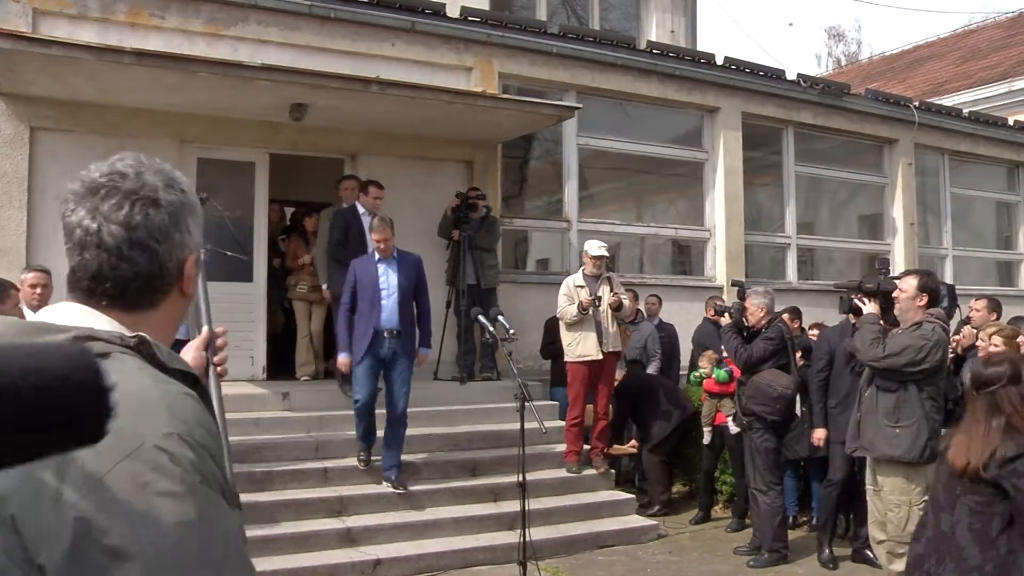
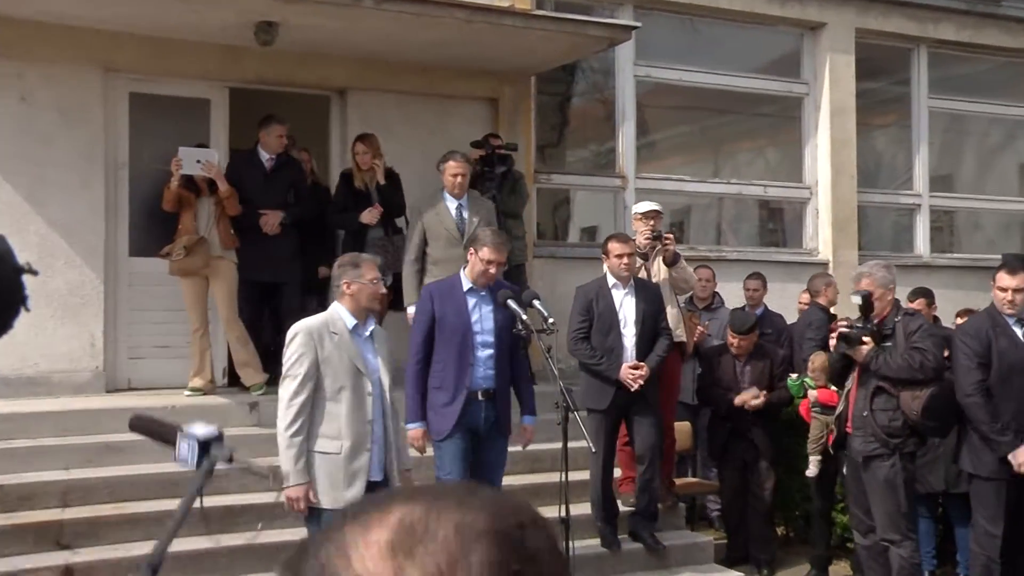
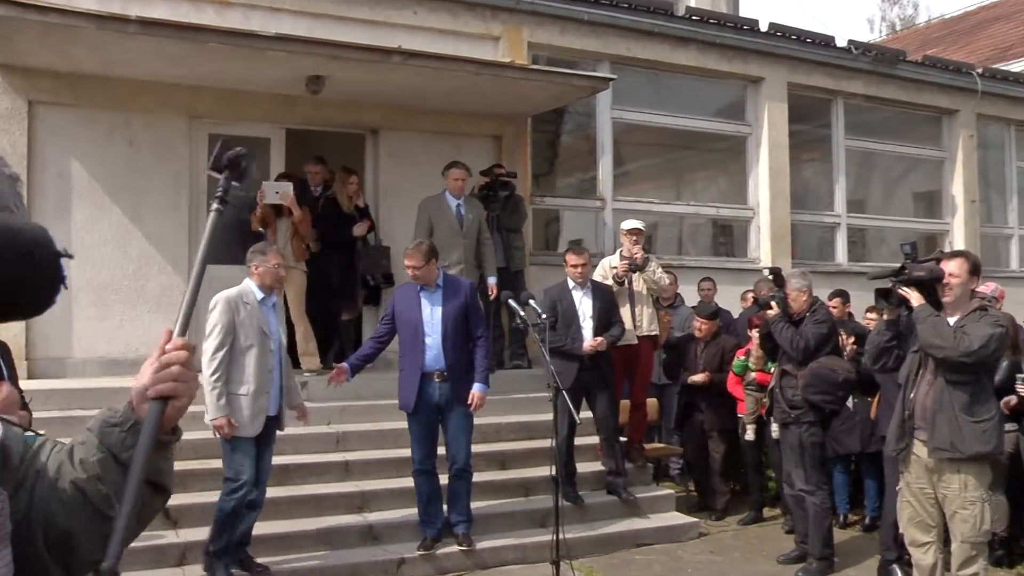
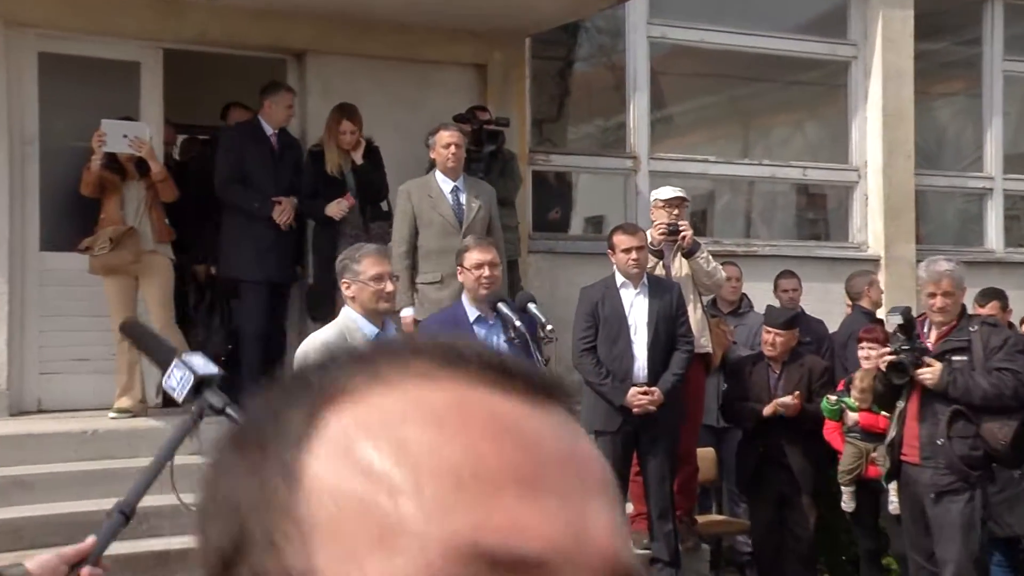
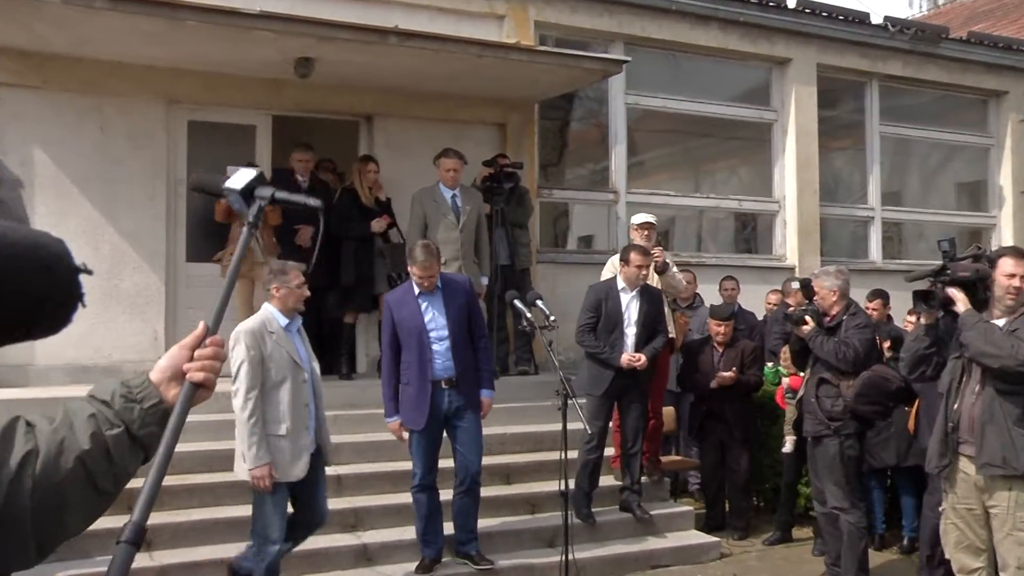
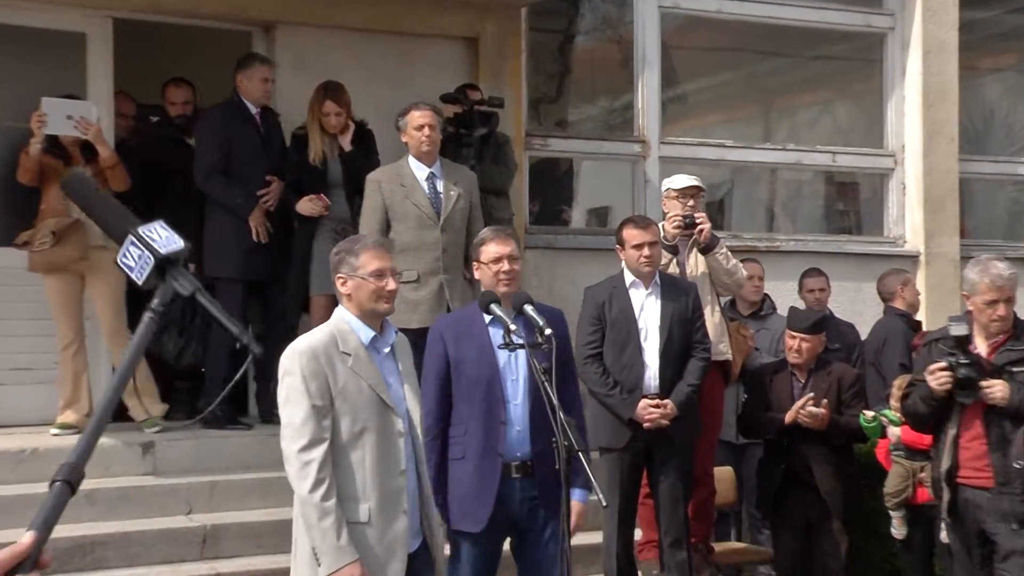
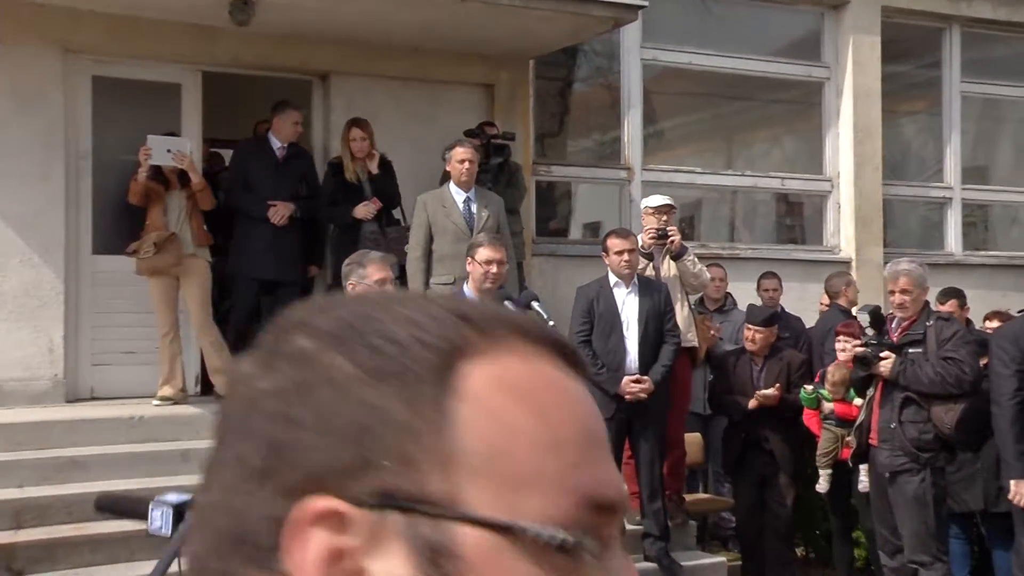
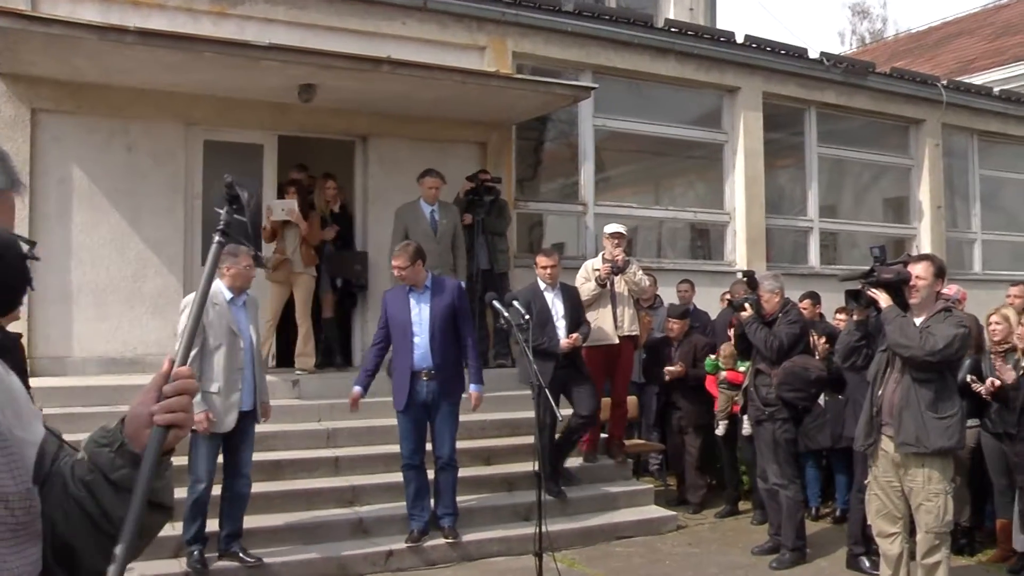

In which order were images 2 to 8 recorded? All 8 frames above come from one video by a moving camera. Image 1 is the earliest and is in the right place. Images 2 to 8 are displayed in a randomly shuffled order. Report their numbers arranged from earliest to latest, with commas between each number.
8, 3, 5, 2, 7, 4, 6
